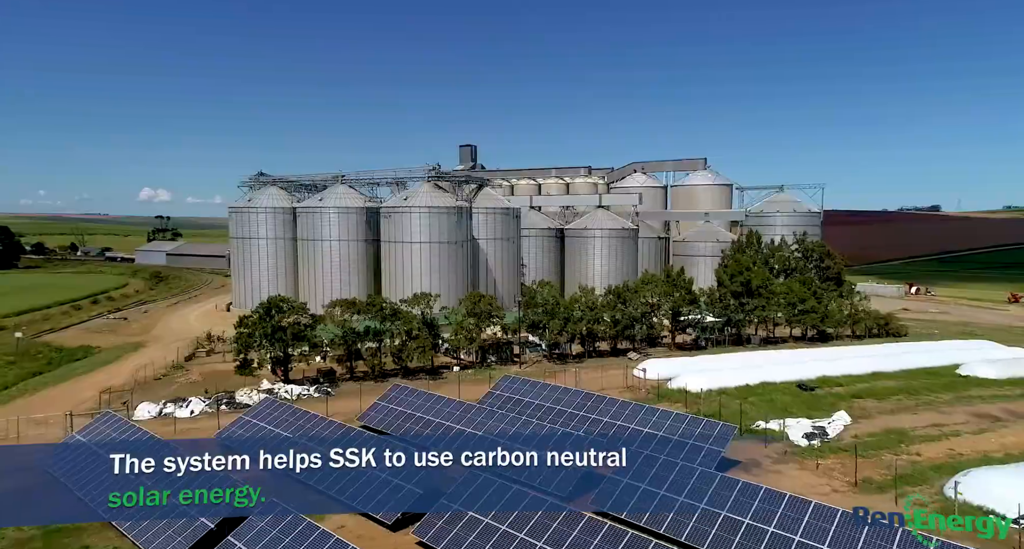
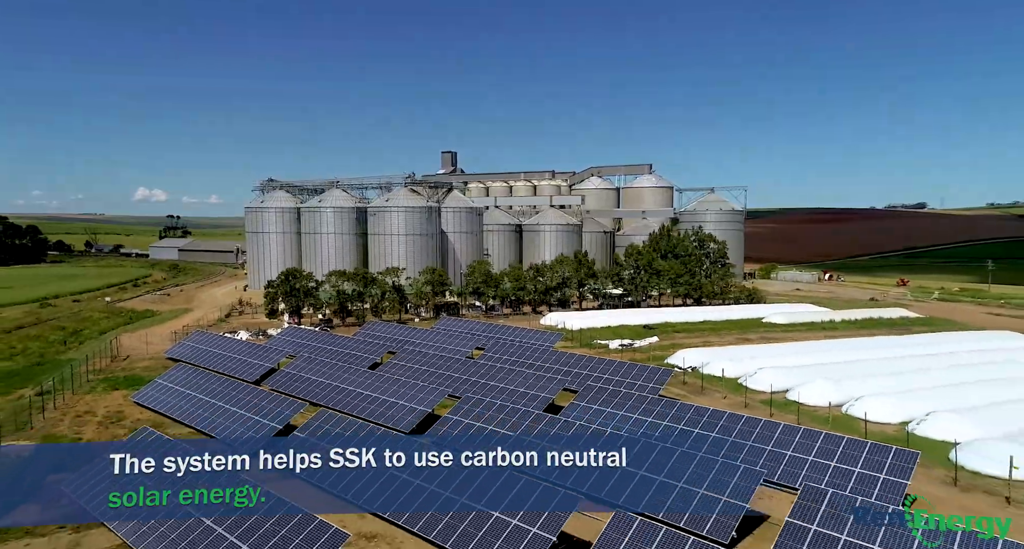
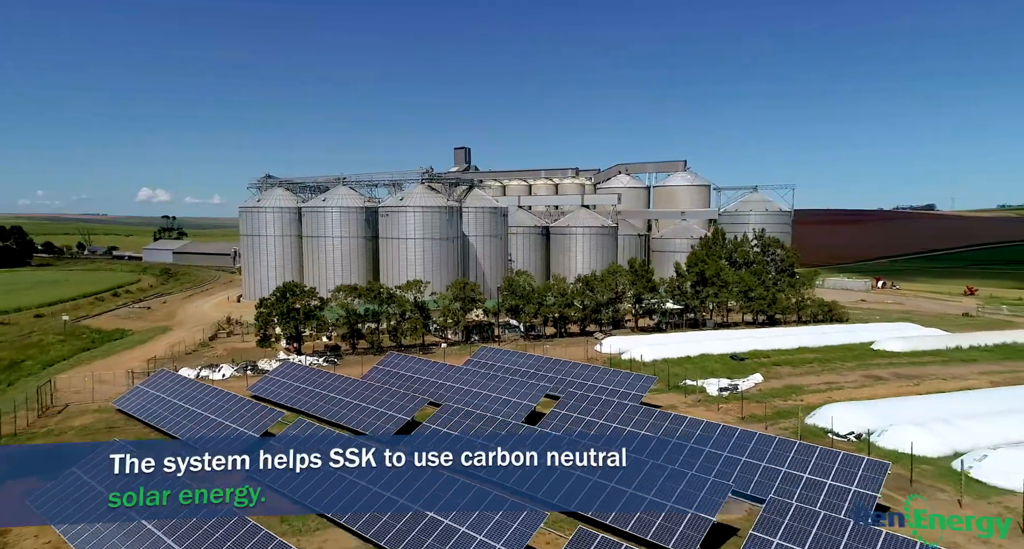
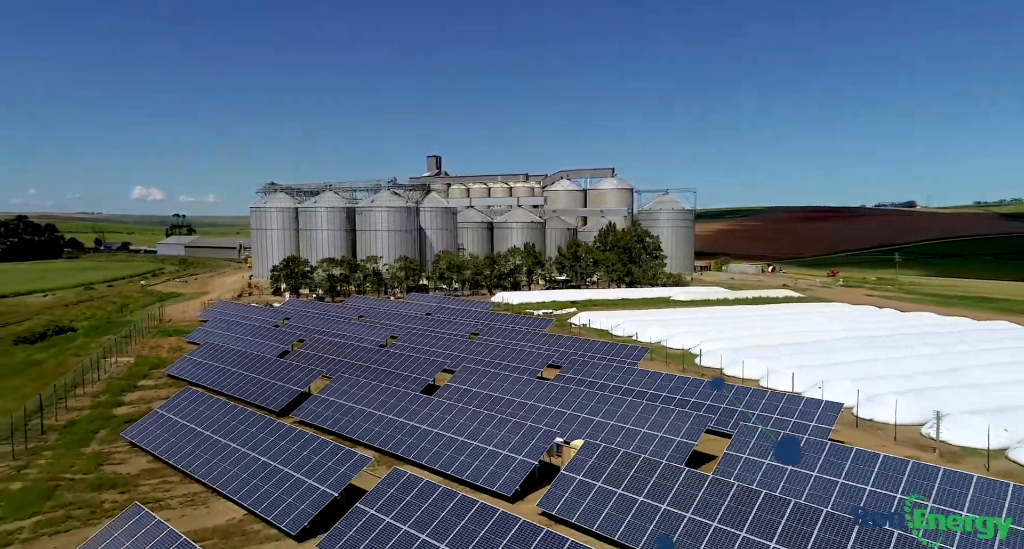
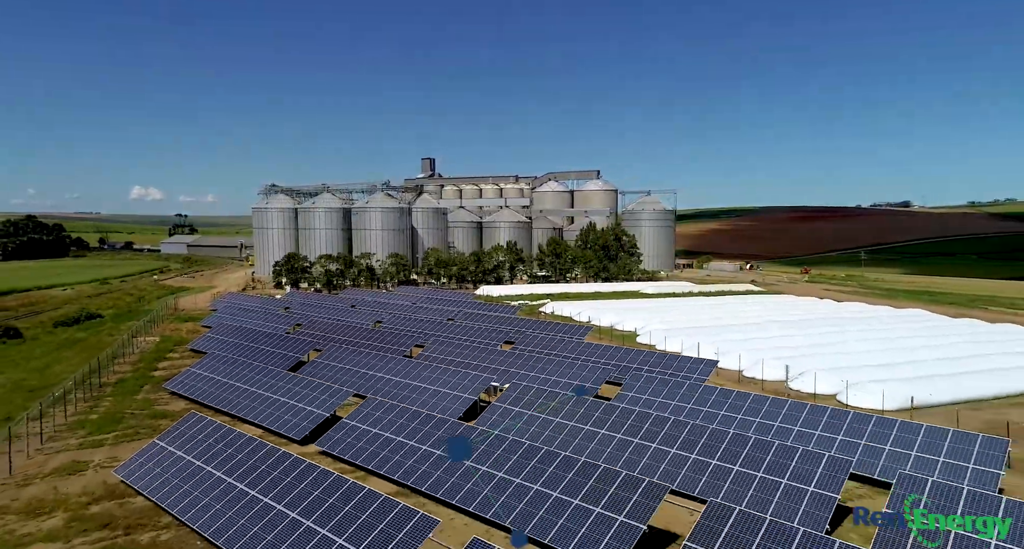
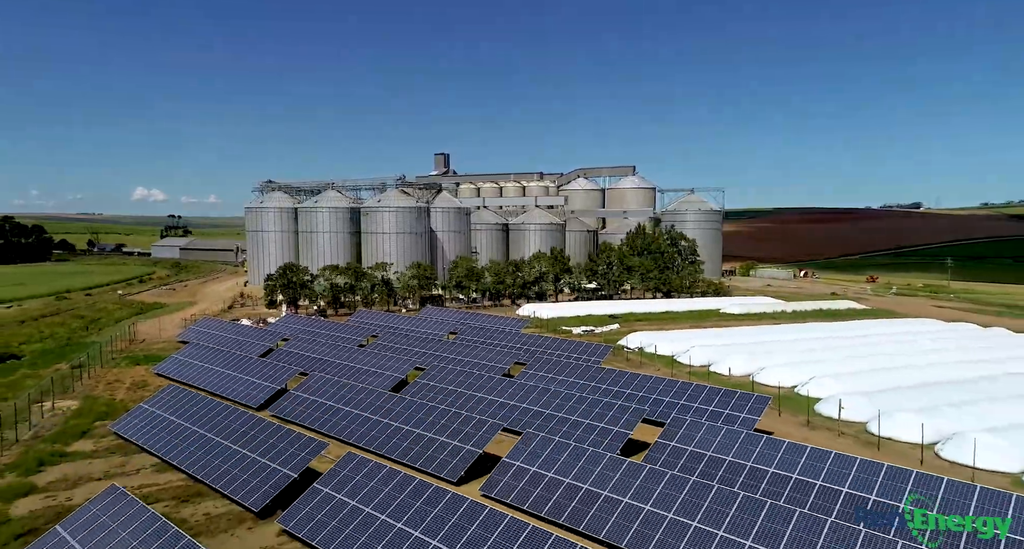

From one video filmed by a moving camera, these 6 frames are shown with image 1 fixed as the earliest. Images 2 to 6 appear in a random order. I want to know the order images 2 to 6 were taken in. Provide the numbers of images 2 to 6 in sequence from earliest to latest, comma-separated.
3, 2, 6, 4, 5
